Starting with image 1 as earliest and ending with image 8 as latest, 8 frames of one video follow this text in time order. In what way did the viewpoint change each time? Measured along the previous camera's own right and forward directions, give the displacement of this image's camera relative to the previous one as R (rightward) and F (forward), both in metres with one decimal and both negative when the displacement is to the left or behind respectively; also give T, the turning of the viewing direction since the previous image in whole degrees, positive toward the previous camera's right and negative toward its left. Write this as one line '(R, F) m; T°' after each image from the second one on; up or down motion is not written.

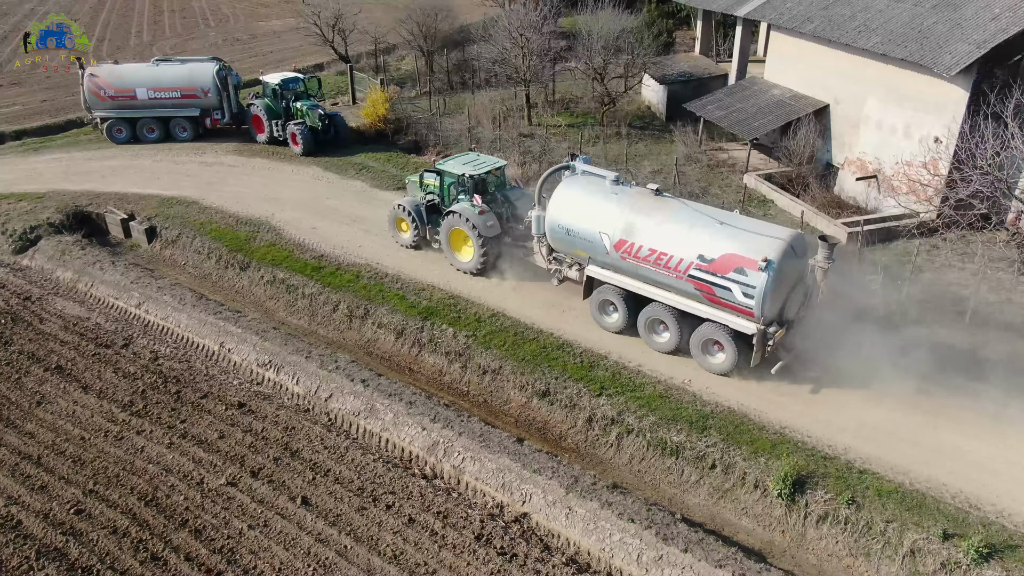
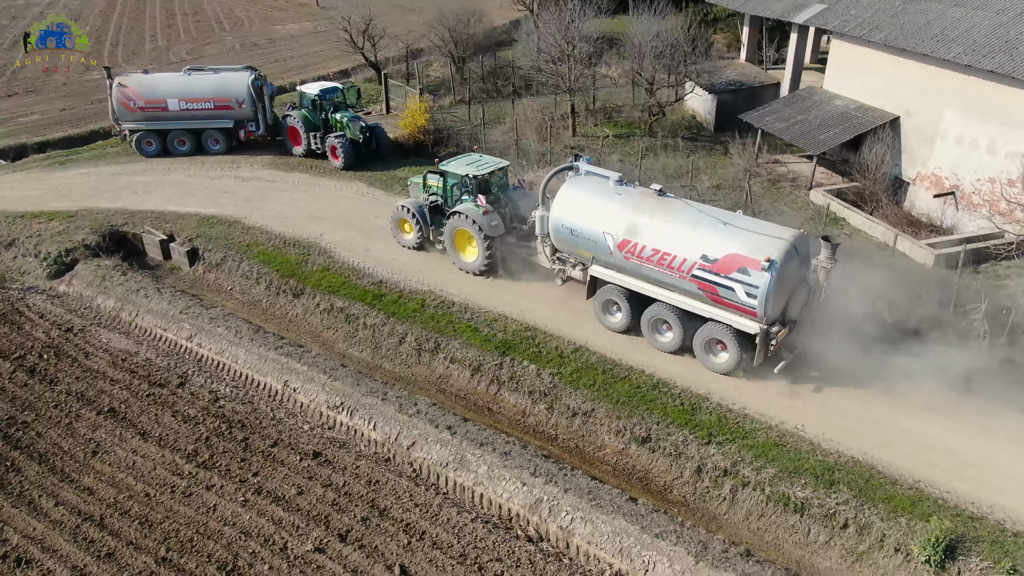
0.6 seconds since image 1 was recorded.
(-1.4, +0.9) m; 0°
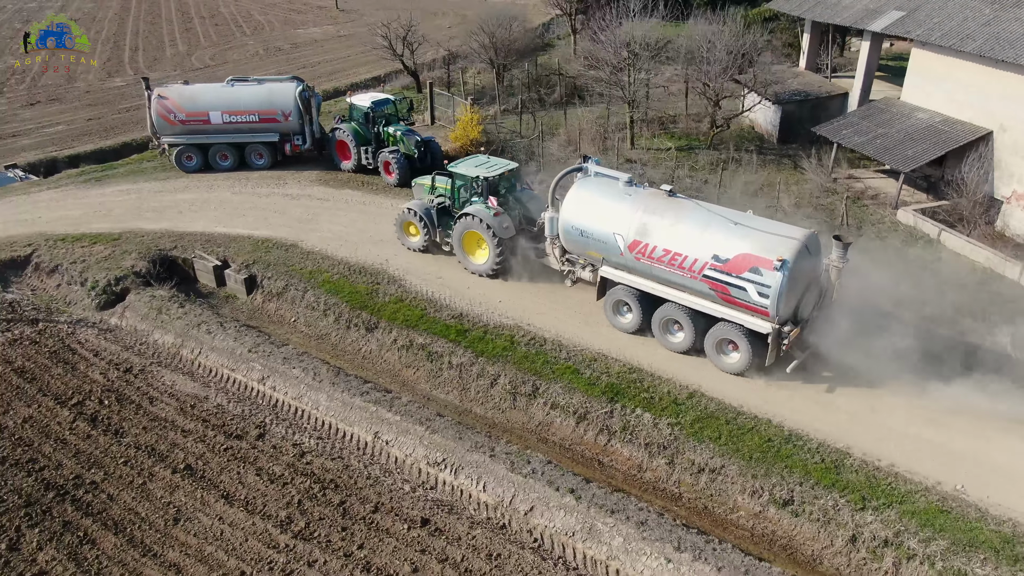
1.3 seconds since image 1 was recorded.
(-1.6, +1.0) m; 0°
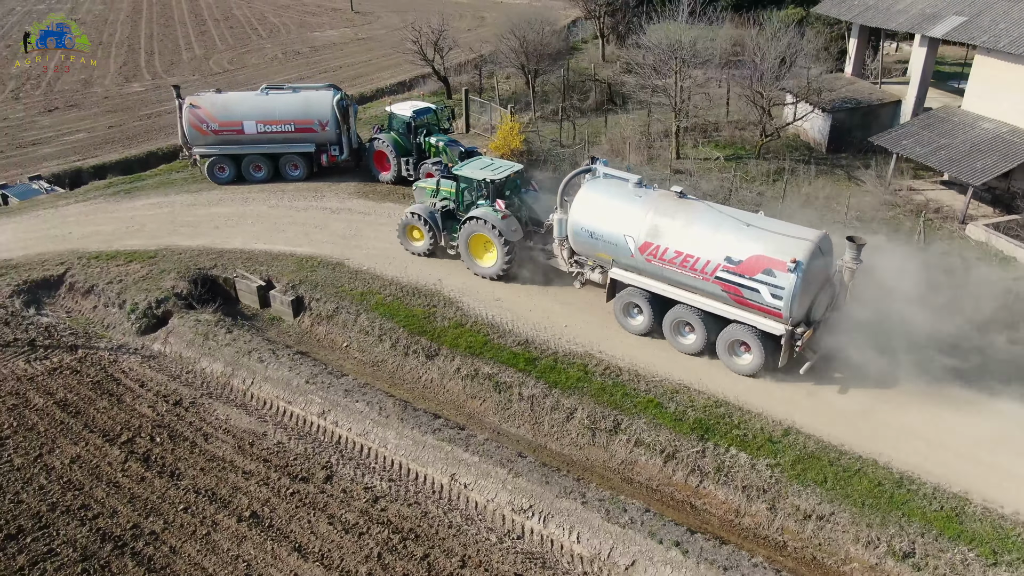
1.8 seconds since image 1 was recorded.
(-1.1, +0.7) m; 0°
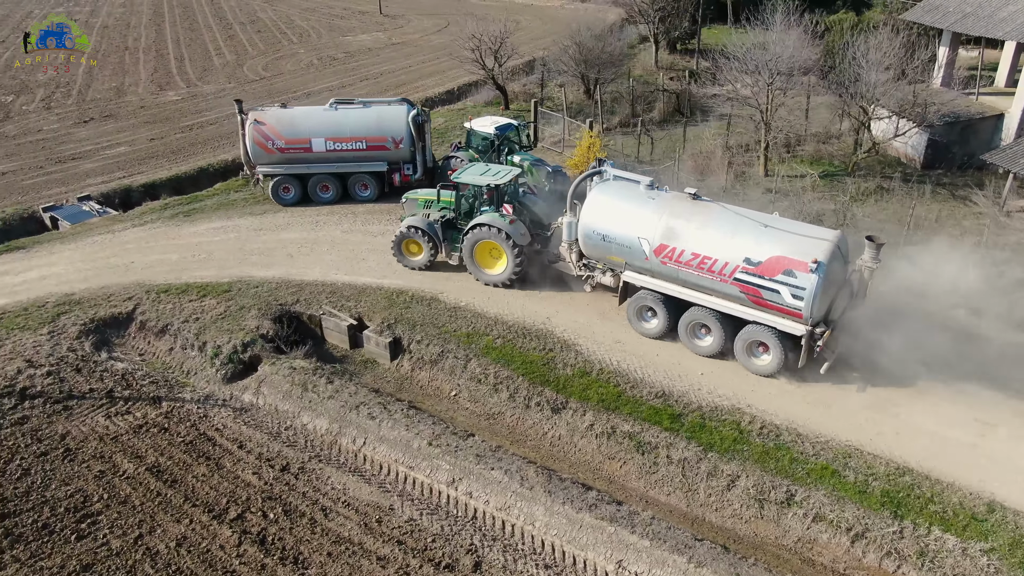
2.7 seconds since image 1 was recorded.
(-1.9, +1.2) m; 0°
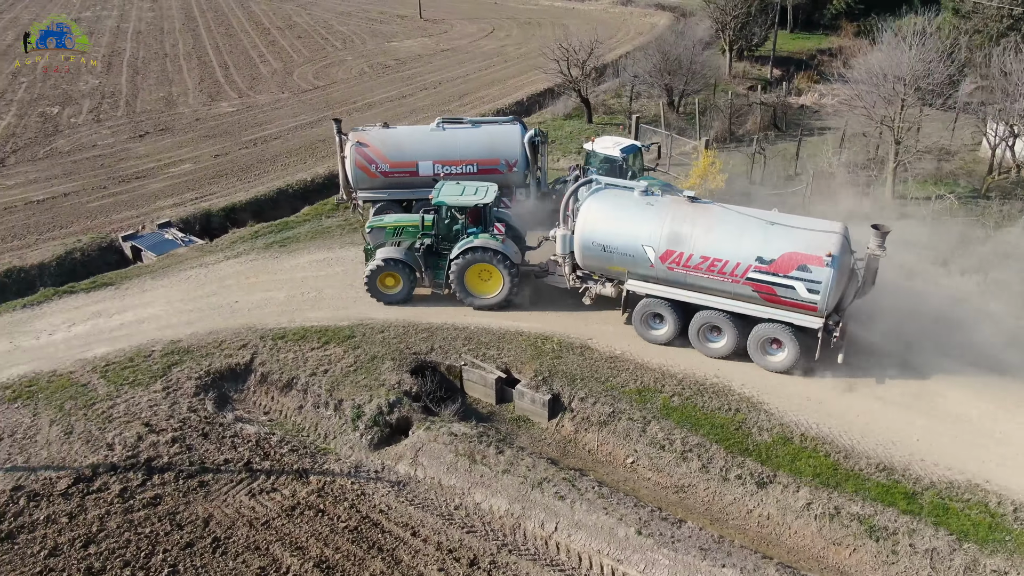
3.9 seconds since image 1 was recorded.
(-2.5, +1.3) m; 0°
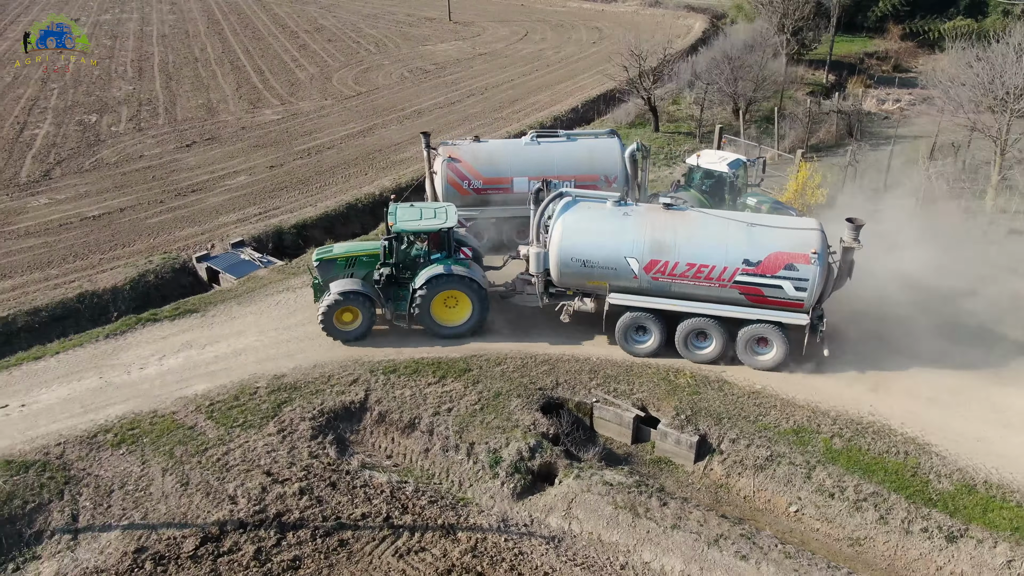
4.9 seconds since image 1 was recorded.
(-1.9, +0.8) m; 0°
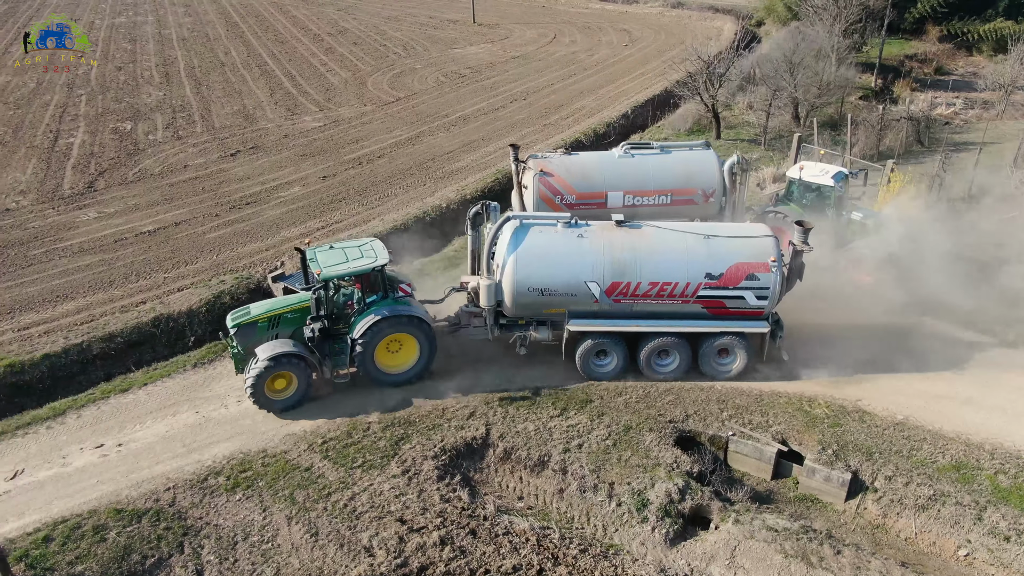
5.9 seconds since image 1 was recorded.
(-1.8, +0.7) m; +1°
